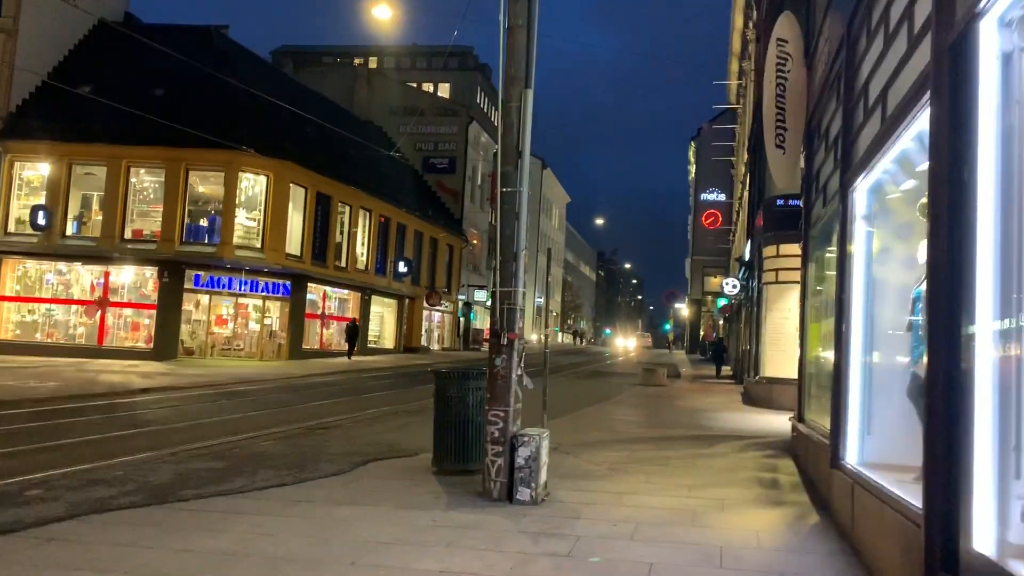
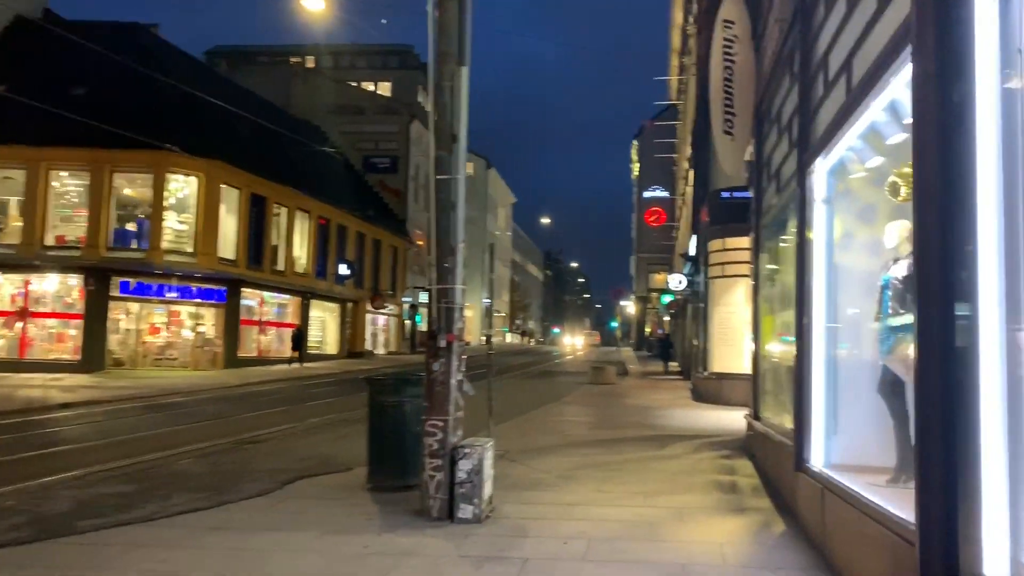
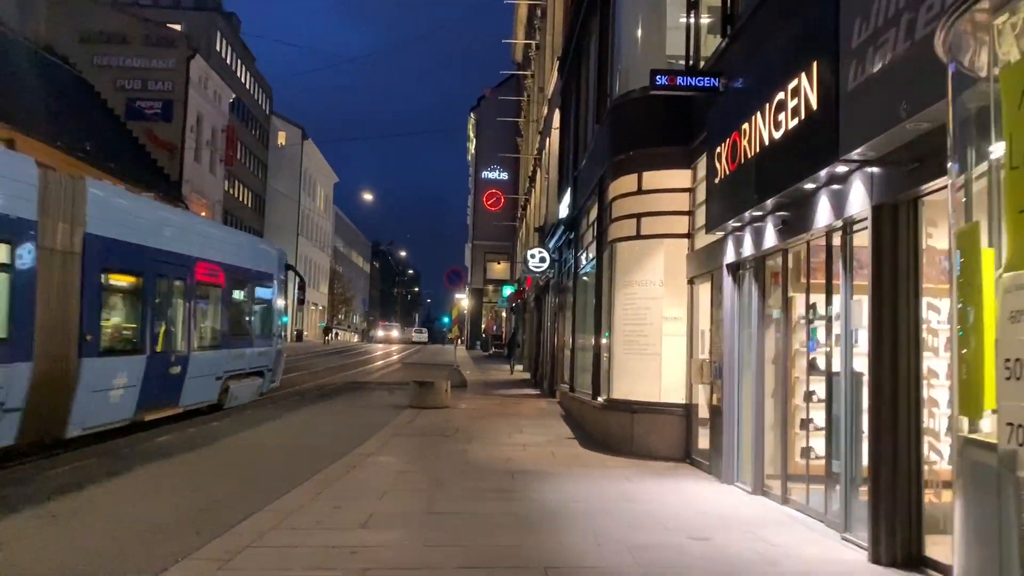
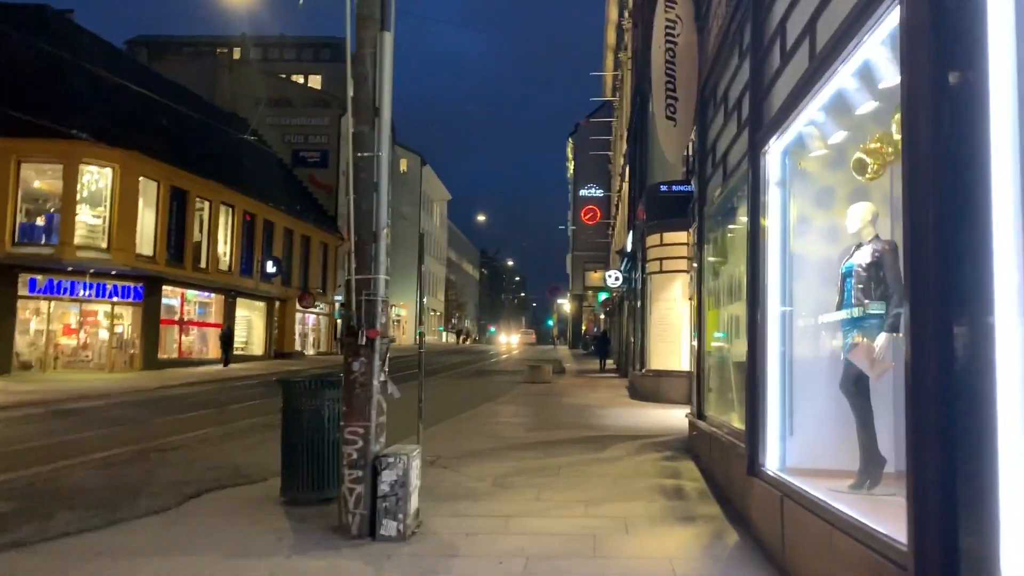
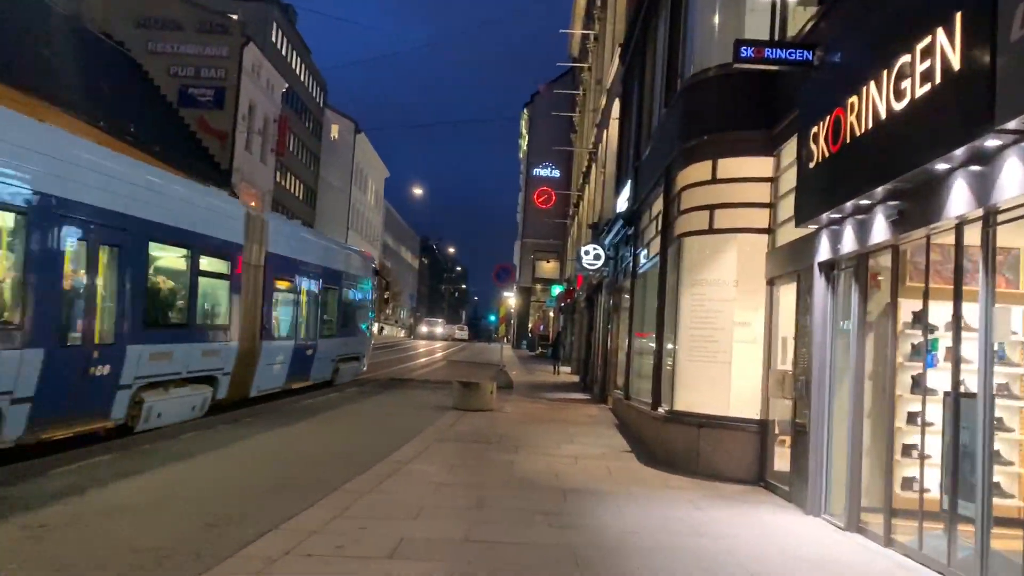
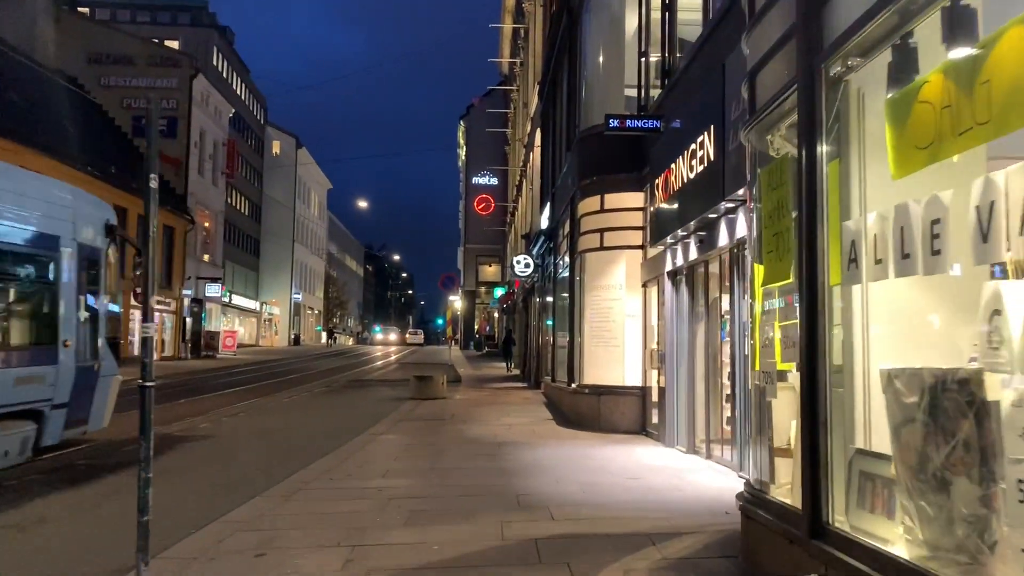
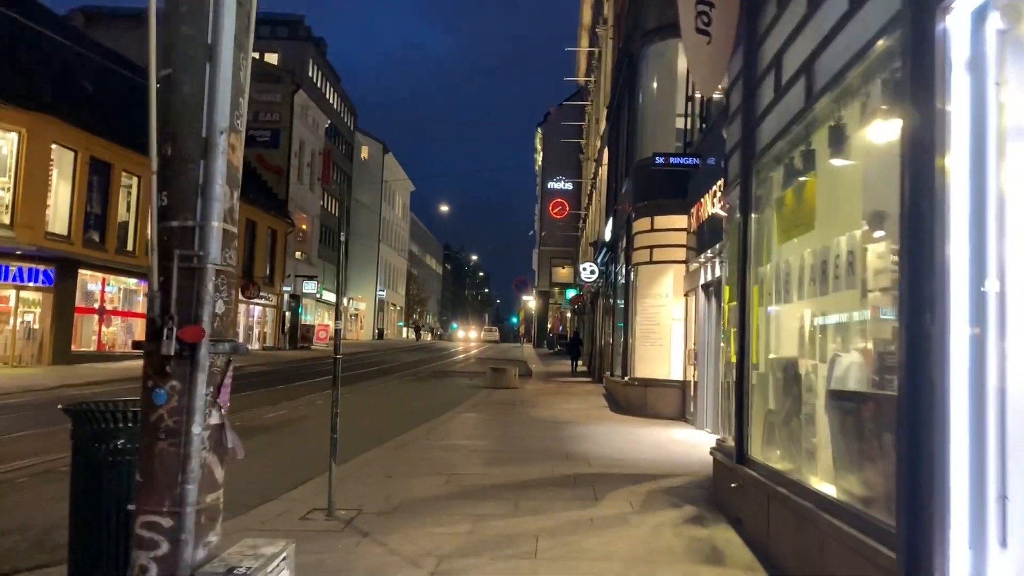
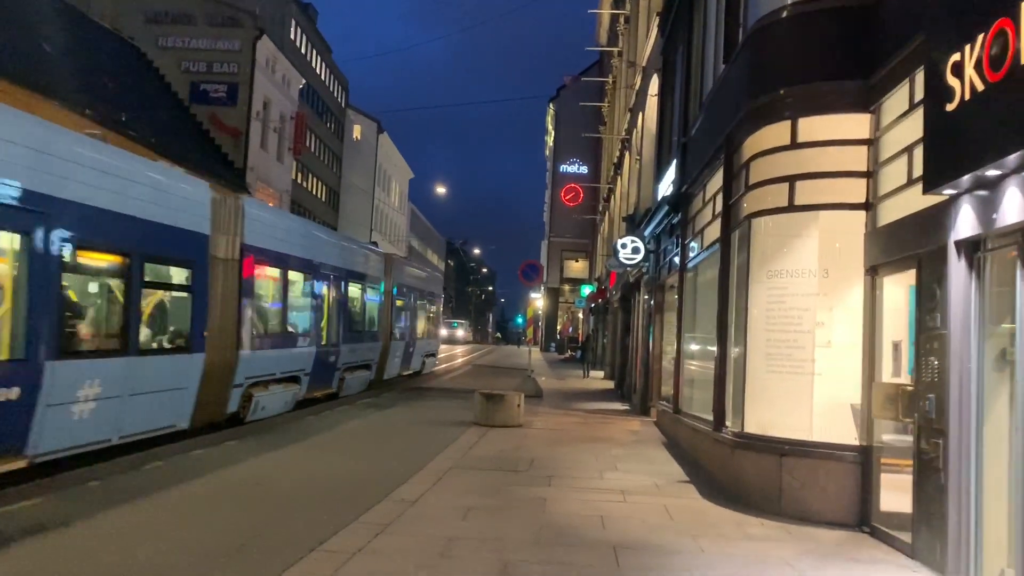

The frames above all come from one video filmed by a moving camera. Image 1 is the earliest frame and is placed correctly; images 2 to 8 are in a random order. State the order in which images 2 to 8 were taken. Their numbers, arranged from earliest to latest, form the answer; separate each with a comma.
2, 4, 7, 6, 3, 5, 8
